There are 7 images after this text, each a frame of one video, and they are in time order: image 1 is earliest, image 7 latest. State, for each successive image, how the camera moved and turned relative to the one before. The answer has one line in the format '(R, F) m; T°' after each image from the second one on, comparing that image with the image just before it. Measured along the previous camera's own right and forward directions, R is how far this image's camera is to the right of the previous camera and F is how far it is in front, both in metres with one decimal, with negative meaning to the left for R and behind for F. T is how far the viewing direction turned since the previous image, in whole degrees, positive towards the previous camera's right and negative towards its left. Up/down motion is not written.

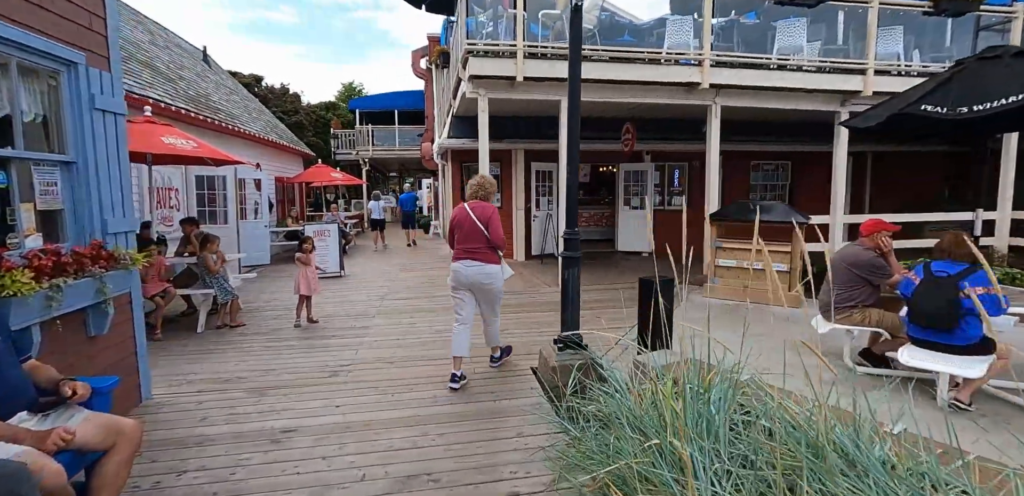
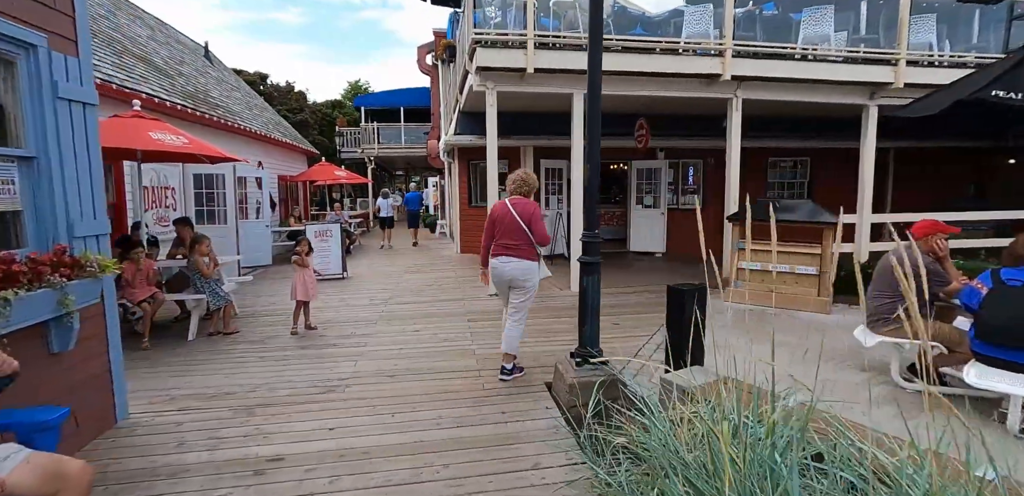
(0.0, +0.4) m; -1°
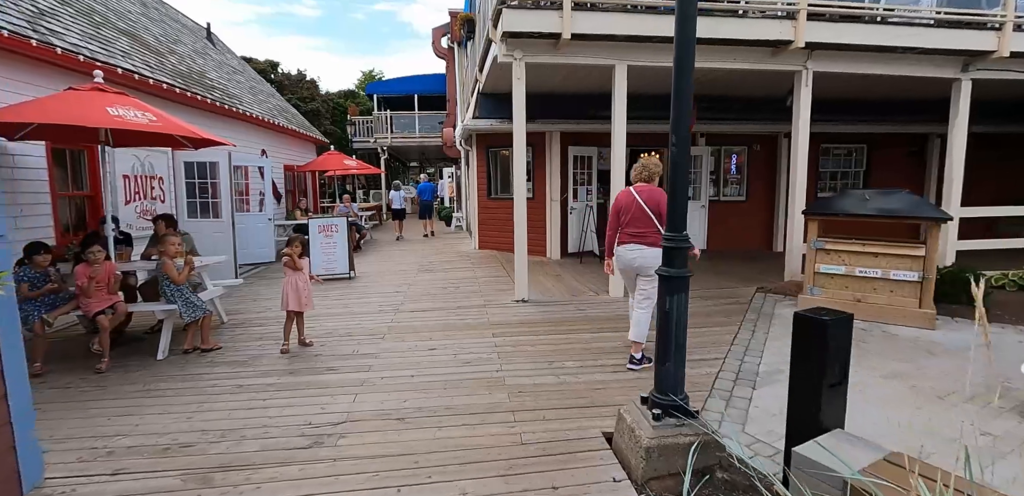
(-0.2, +1.0) m; -2°
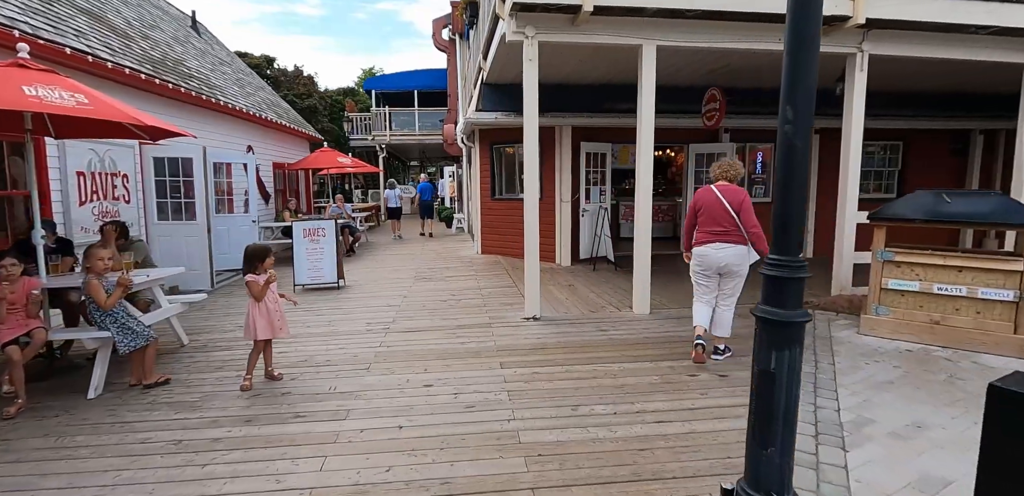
(-0.1, +0.8) m; 0°
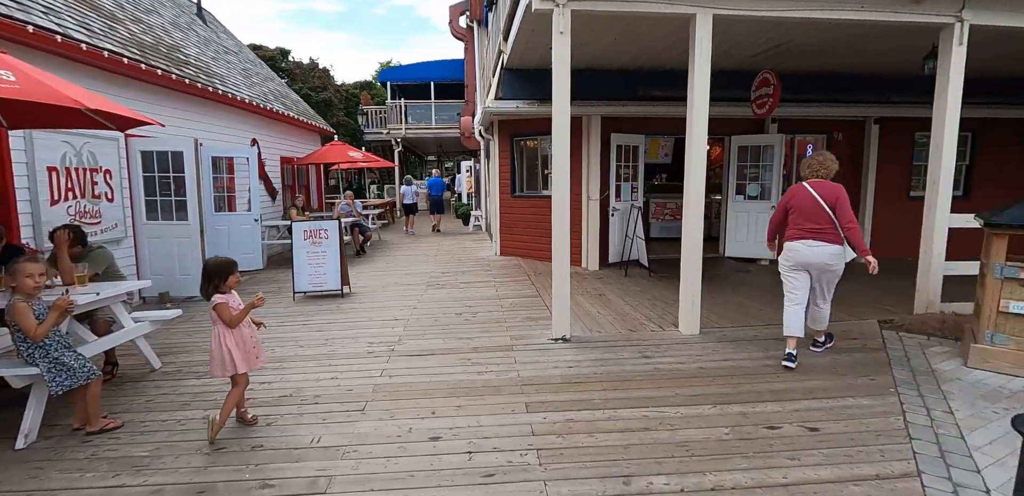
(-0.1, +0.8) m; -2°
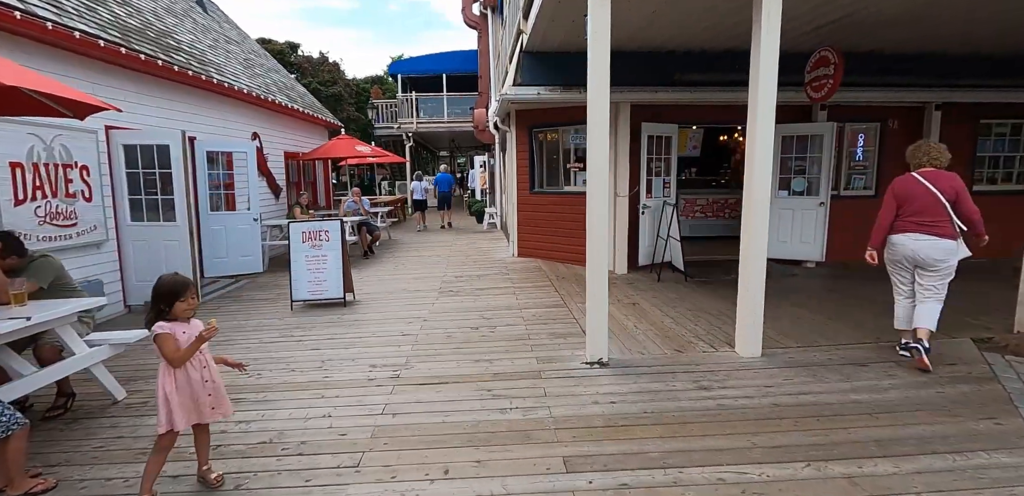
(-0.1, +0.7) m; -1°
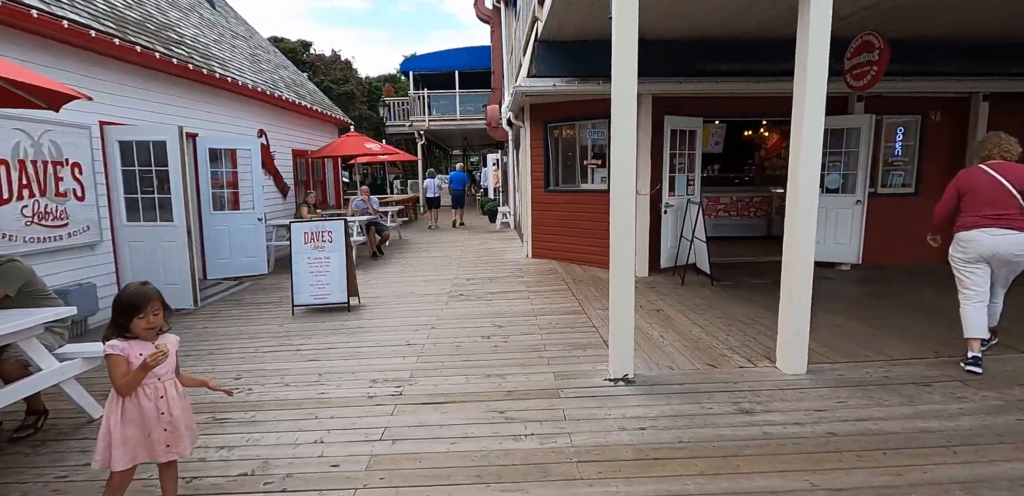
(0.0, +0.4) m; -1°
